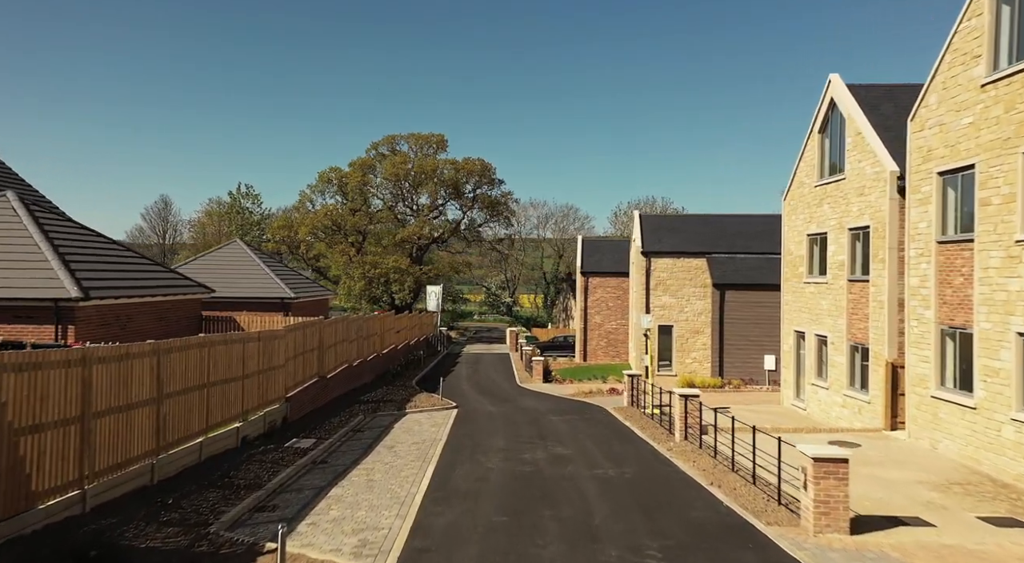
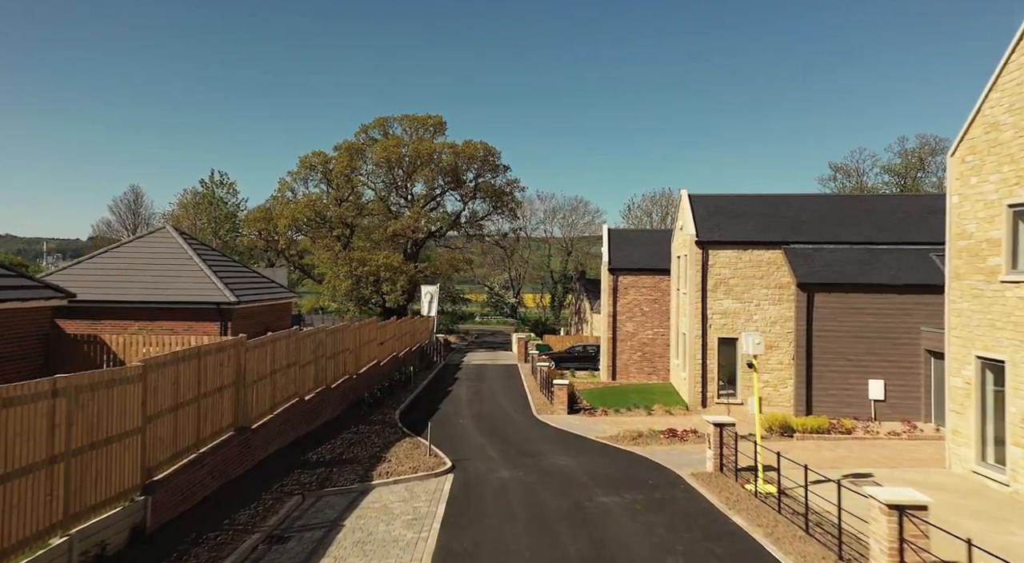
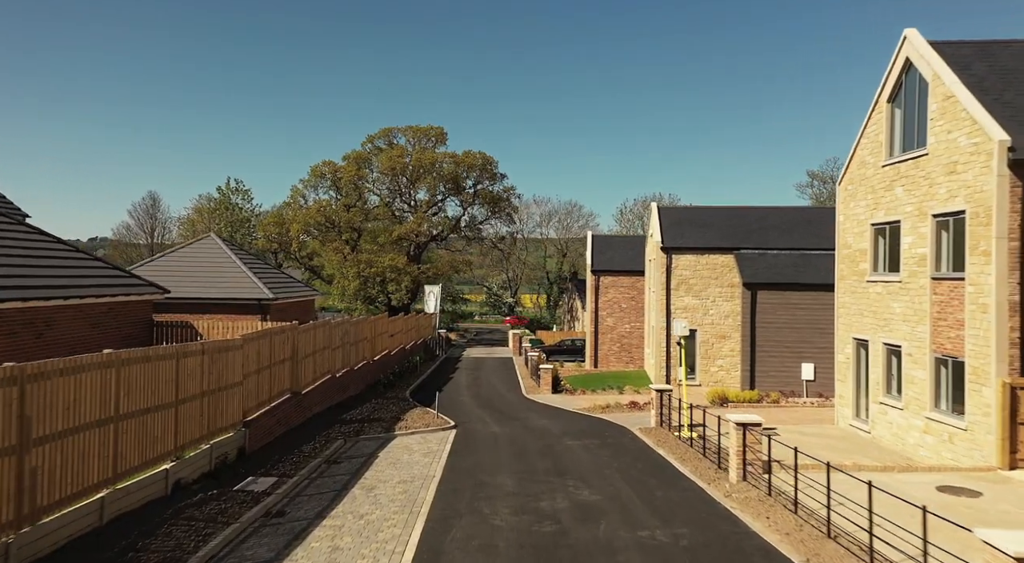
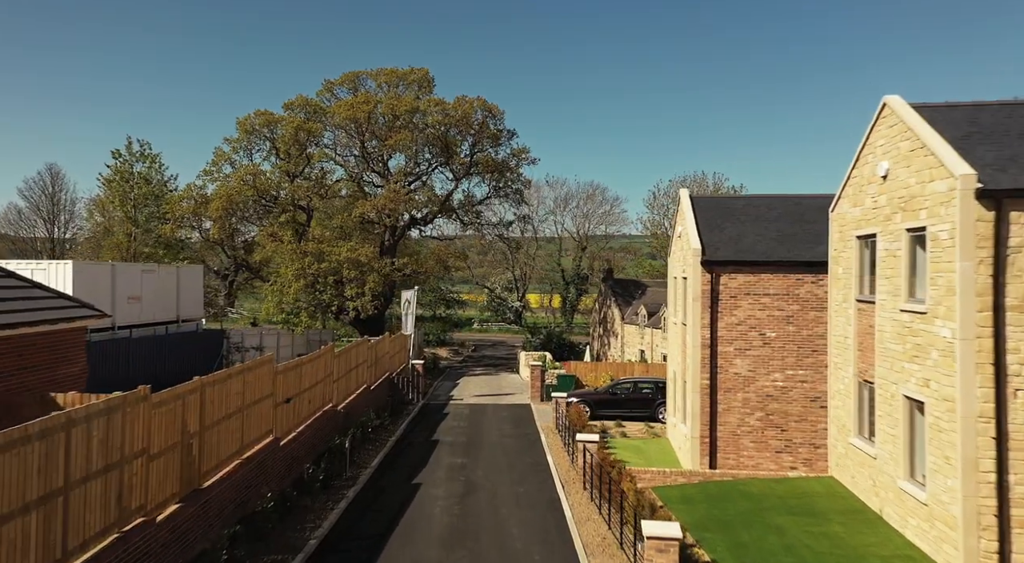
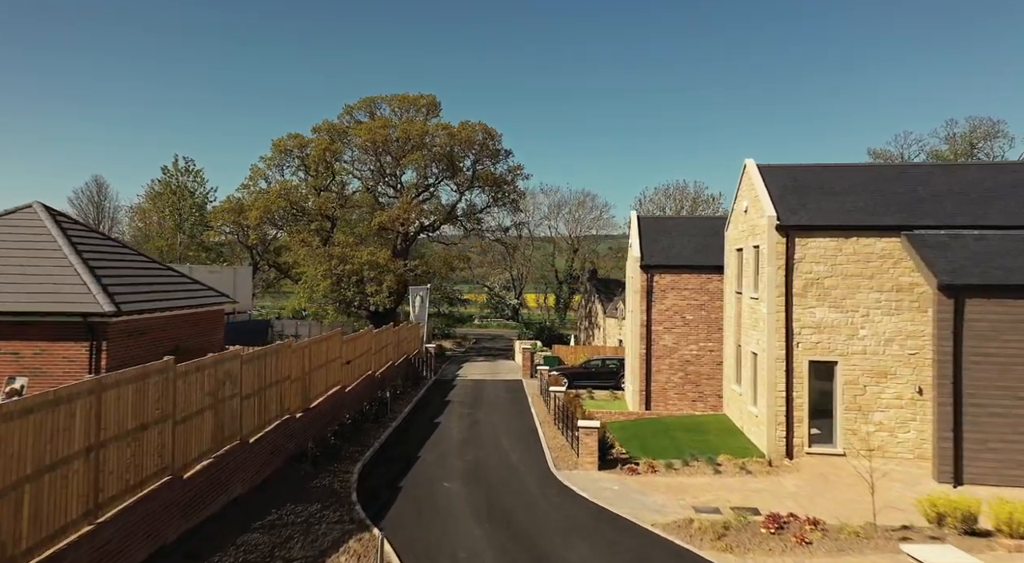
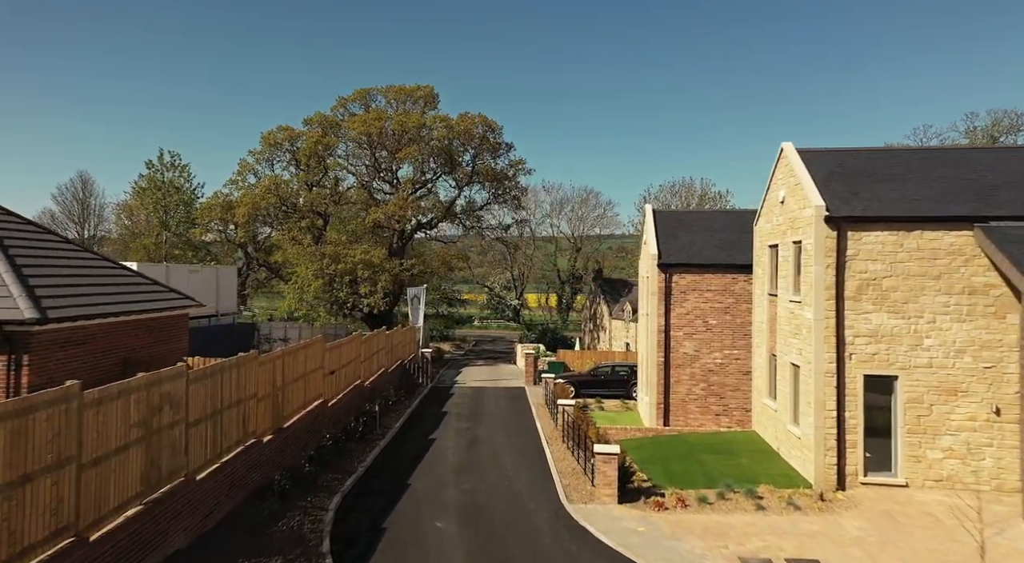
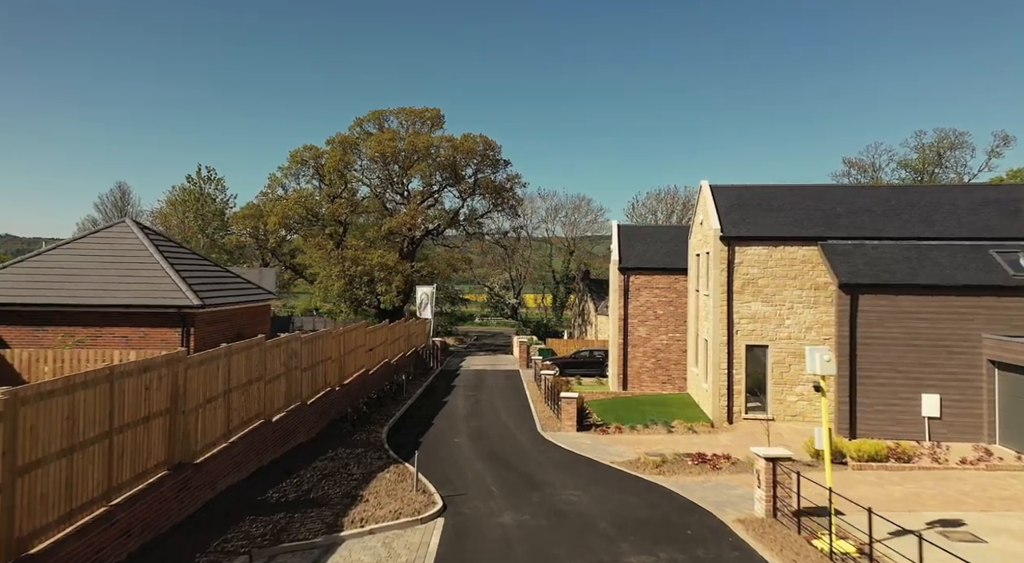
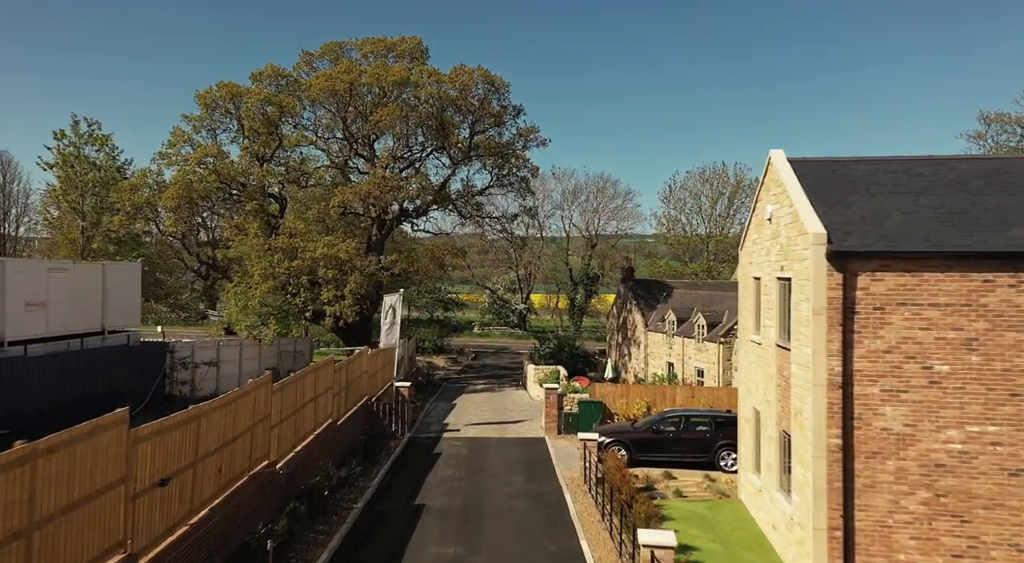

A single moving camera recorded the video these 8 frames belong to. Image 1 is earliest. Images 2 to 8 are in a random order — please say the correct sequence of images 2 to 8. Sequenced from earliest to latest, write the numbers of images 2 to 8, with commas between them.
3, 2, 7, 5, 6, 4, 8
